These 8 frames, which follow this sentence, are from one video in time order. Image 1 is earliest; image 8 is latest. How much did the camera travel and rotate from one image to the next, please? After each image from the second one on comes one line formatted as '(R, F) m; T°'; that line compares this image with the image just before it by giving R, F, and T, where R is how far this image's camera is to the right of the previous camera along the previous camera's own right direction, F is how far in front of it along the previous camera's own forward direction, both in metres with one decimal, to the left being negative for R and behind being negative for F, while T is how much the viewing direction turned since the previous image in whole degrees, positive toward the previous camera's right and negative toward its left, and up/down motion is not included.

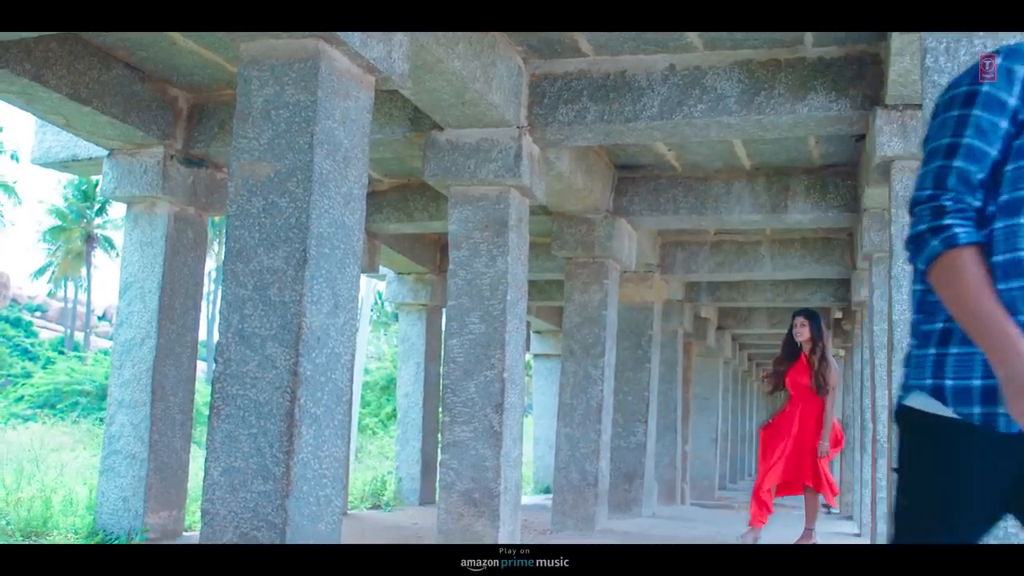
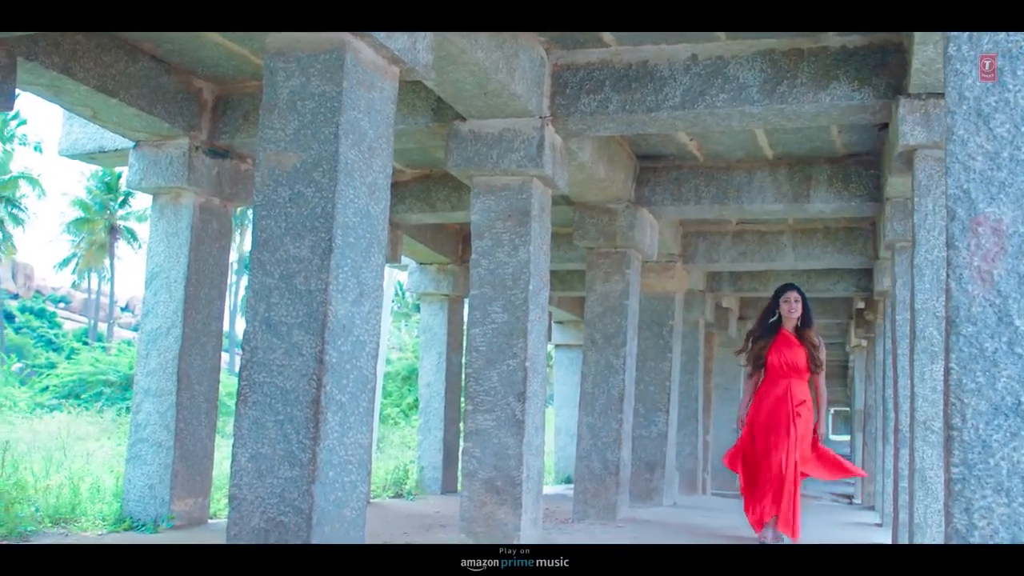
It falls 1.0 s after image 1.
(0.0, 0.0) m; -1°
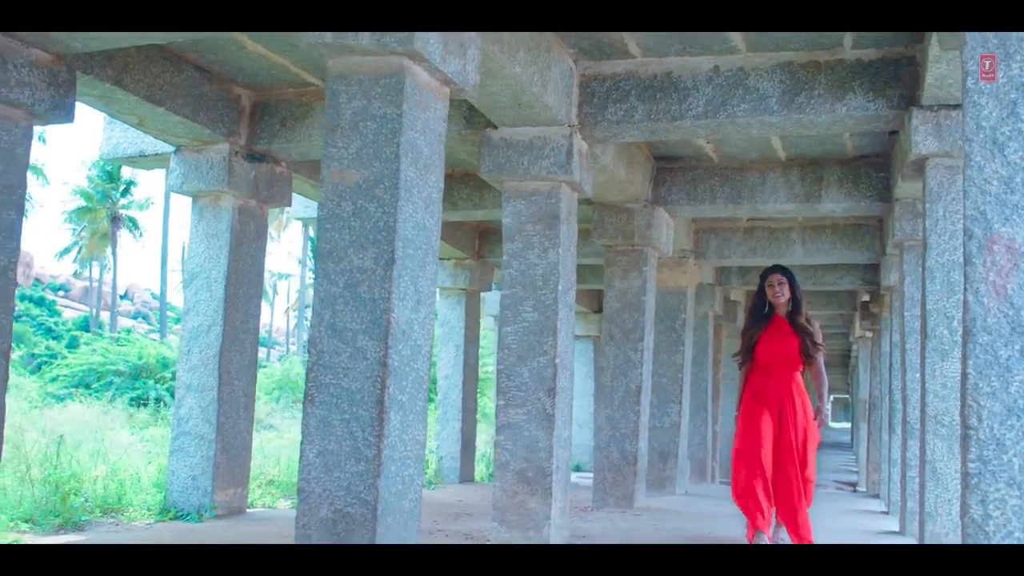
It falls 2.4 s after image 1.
(-0.2, -0.3) m; 0°
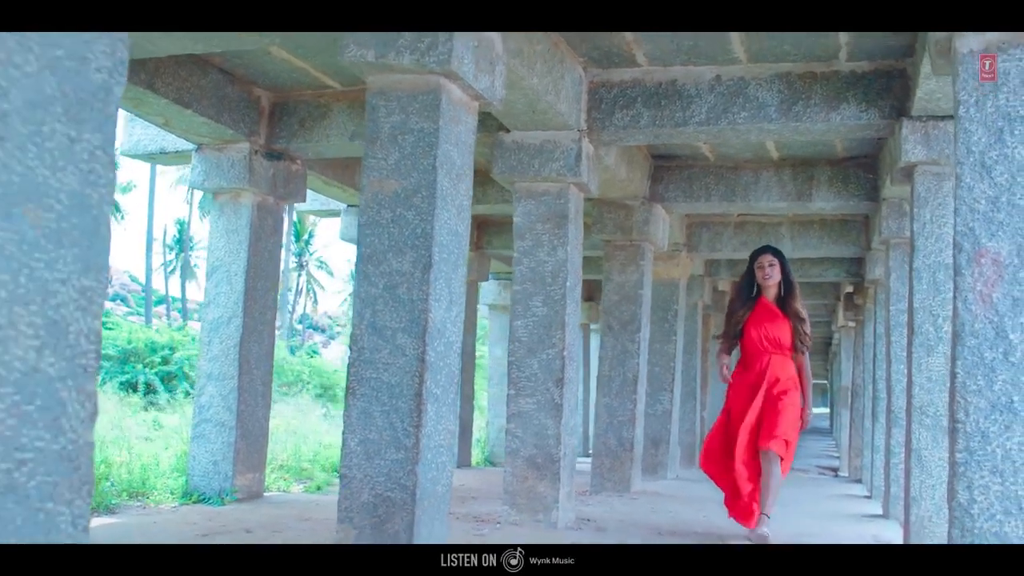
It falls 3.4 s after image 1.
(-0.2, -0.4) m; +1°
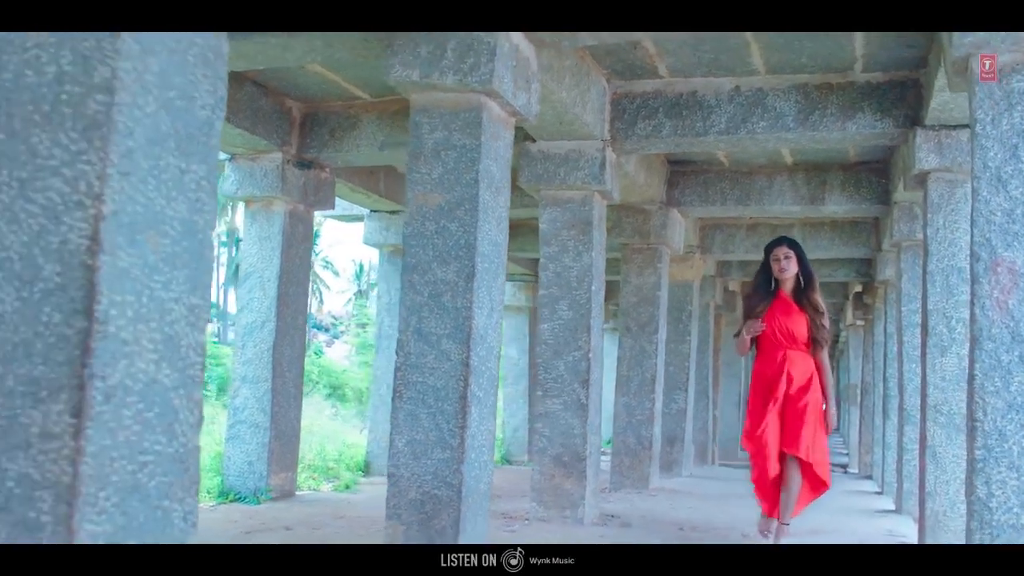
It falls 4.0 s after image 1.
(-0.2, -0.2) m; 0°
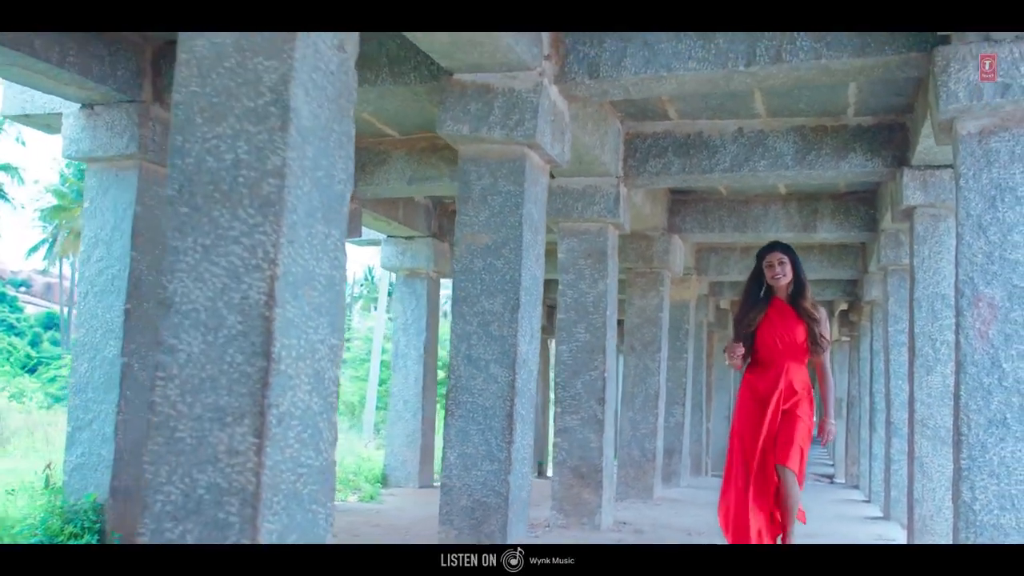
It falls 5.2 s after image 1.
(-0.3, -0.6) m; +1°
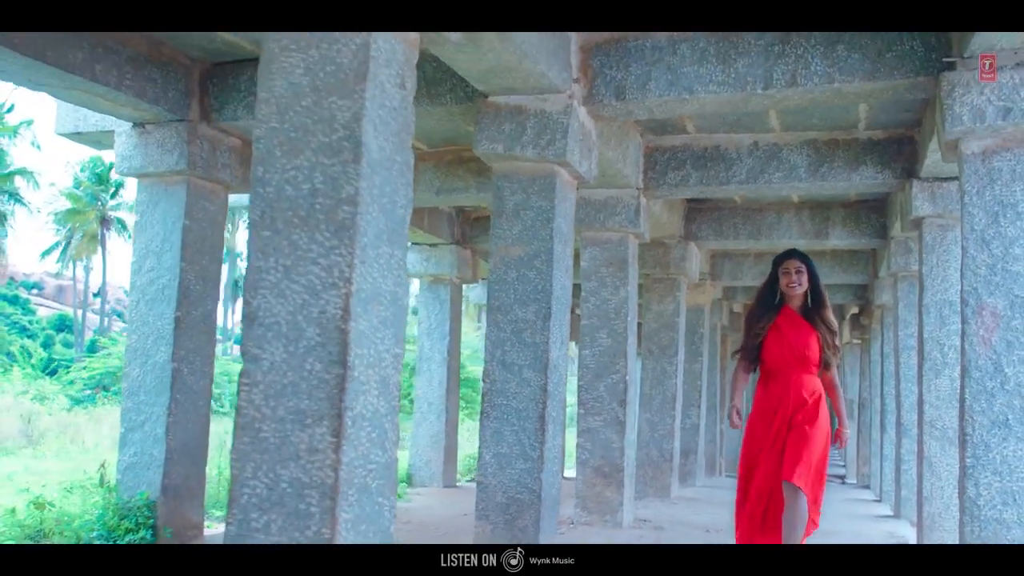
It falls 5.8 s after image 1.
(-0.1, -0.4) m; 0°
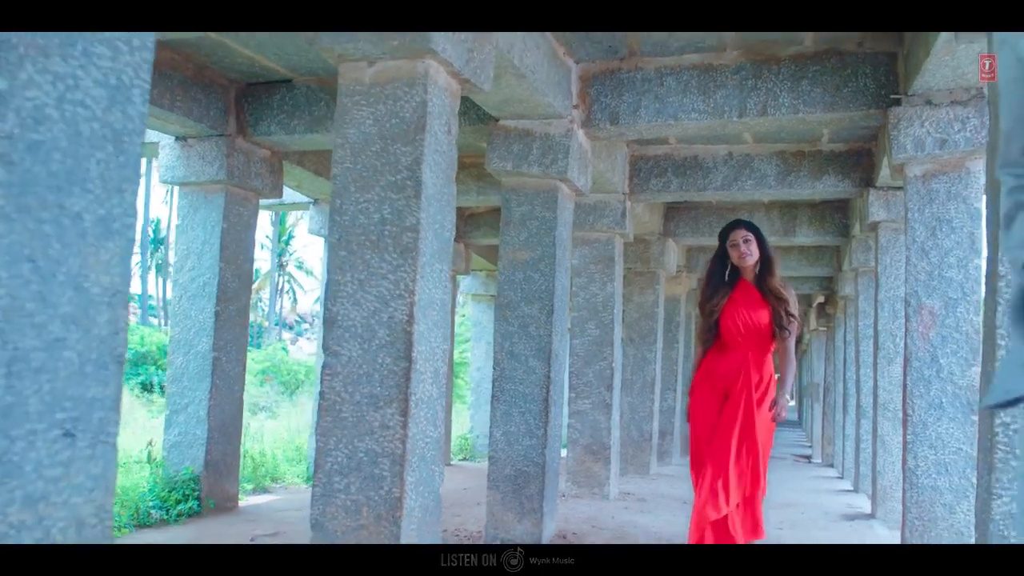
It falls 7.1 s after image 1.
(-0.2, -0.9) m; +2°
